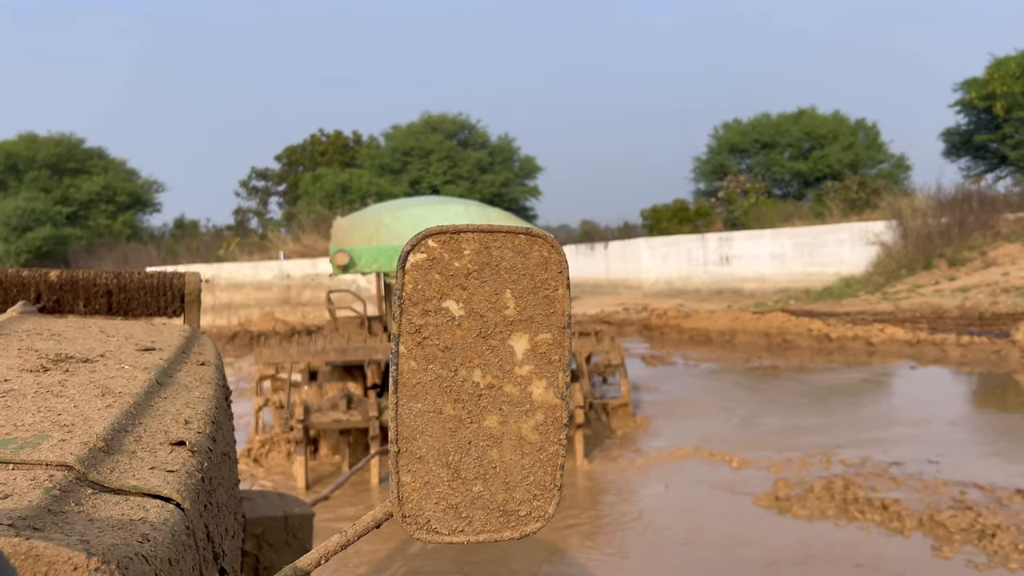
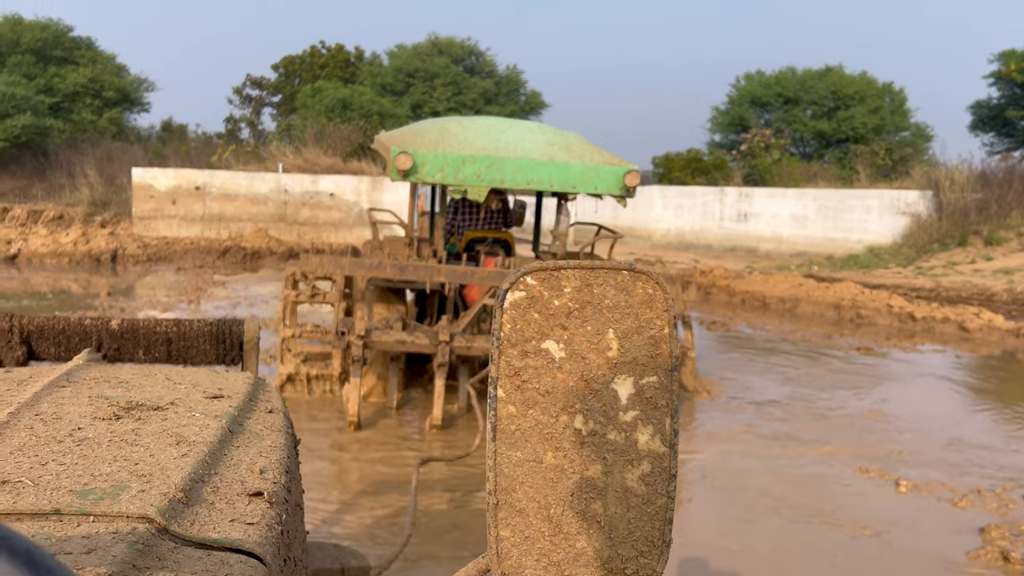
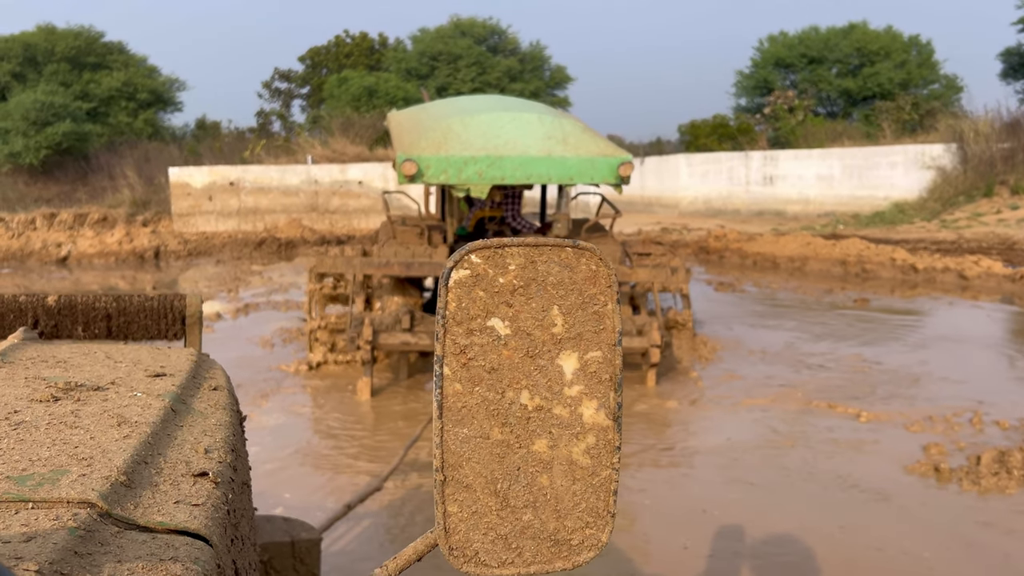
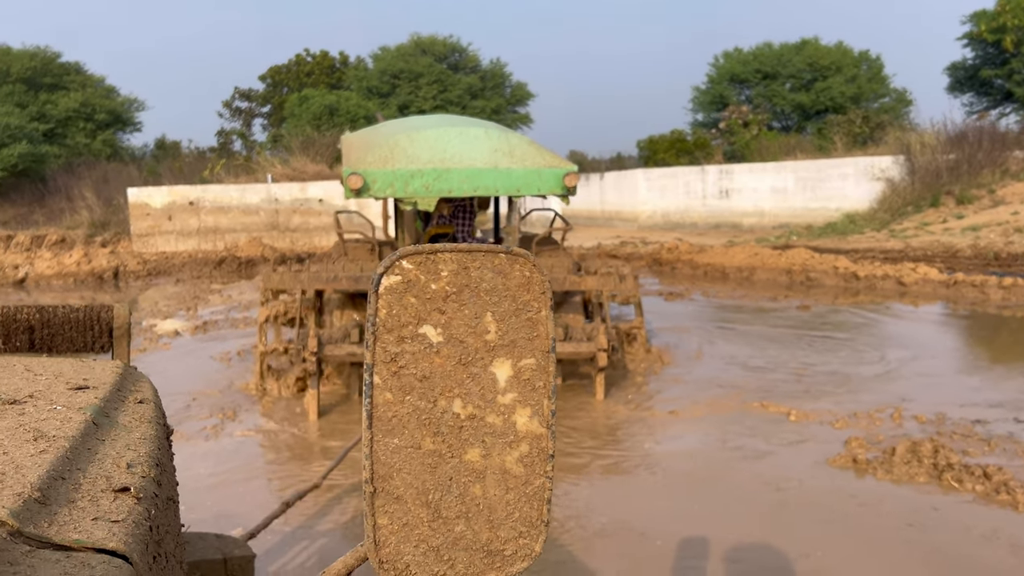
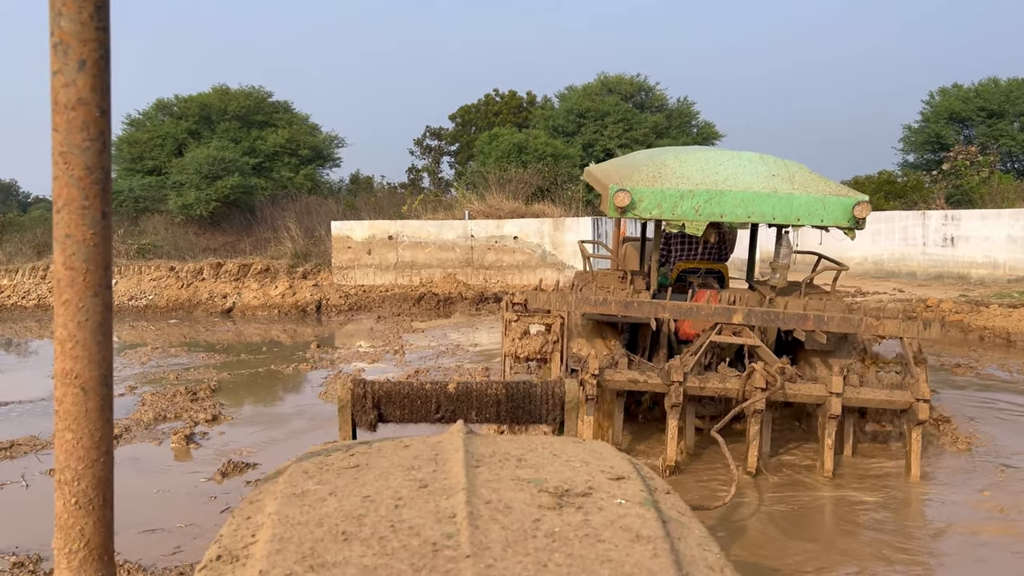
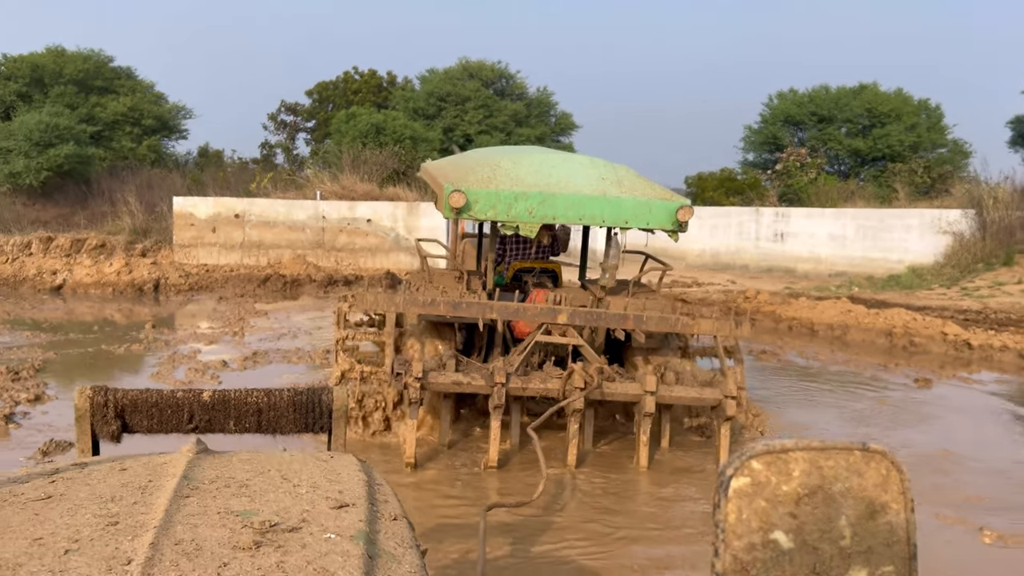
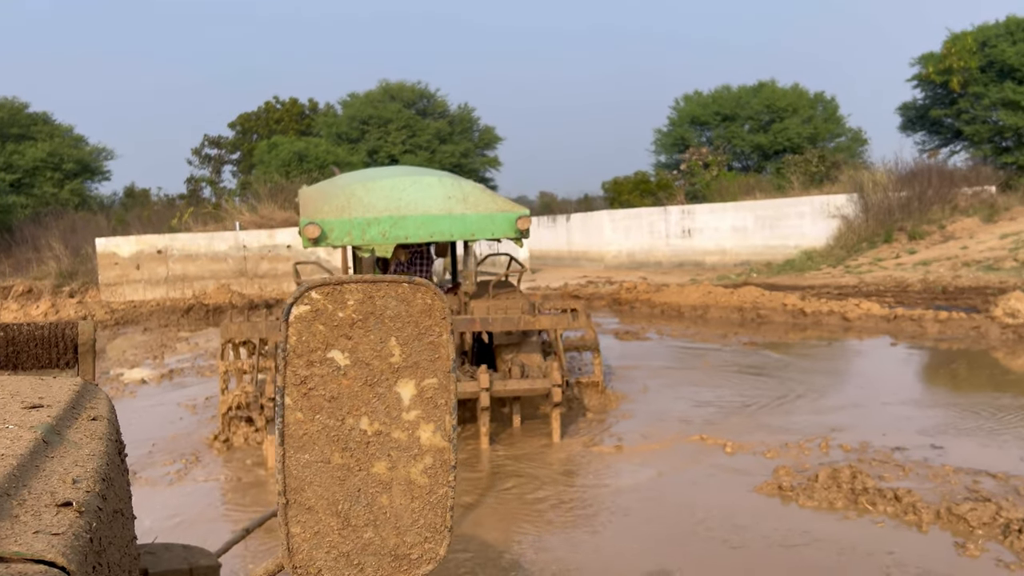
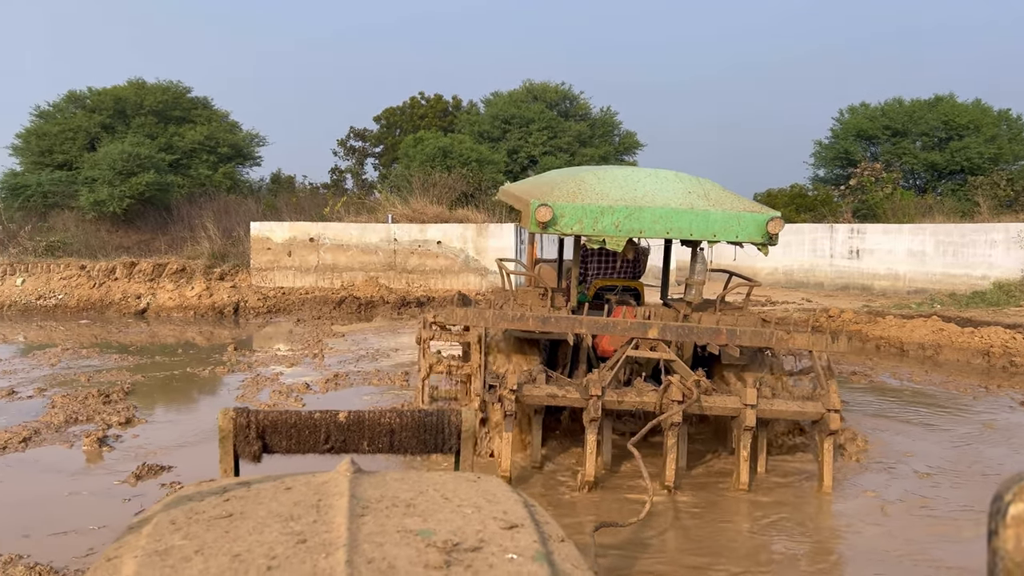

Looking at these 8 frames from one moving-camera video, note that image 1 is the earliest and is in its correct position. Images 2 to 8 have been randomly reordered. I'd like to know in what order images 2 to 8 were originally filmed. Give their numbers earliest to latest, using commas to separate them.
7, 4, 3, 2, 6, 8, 5
